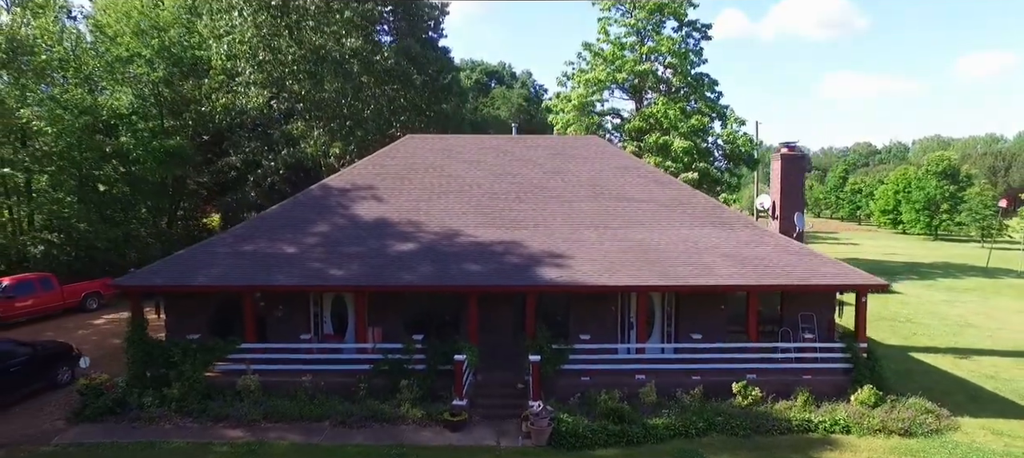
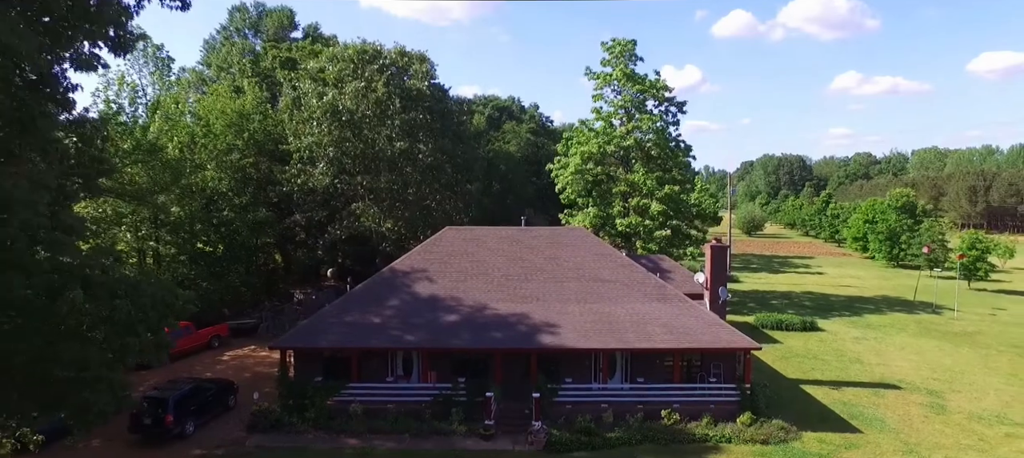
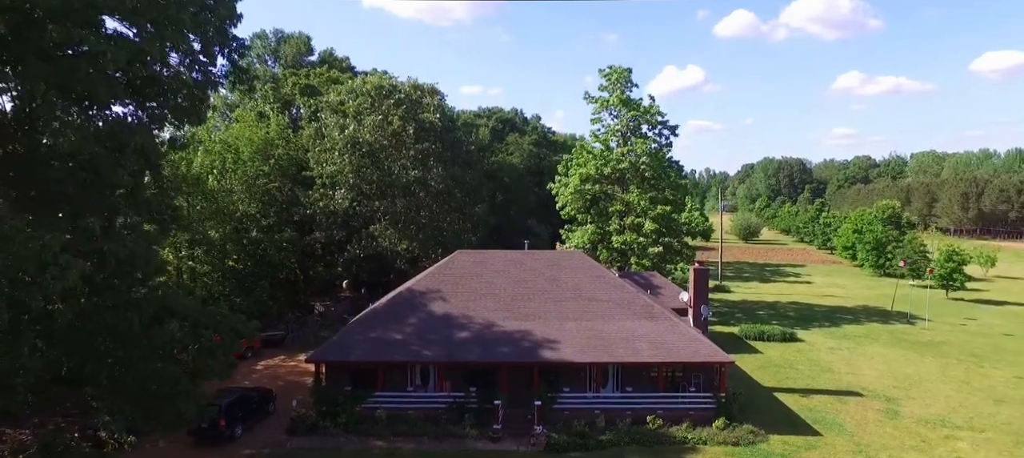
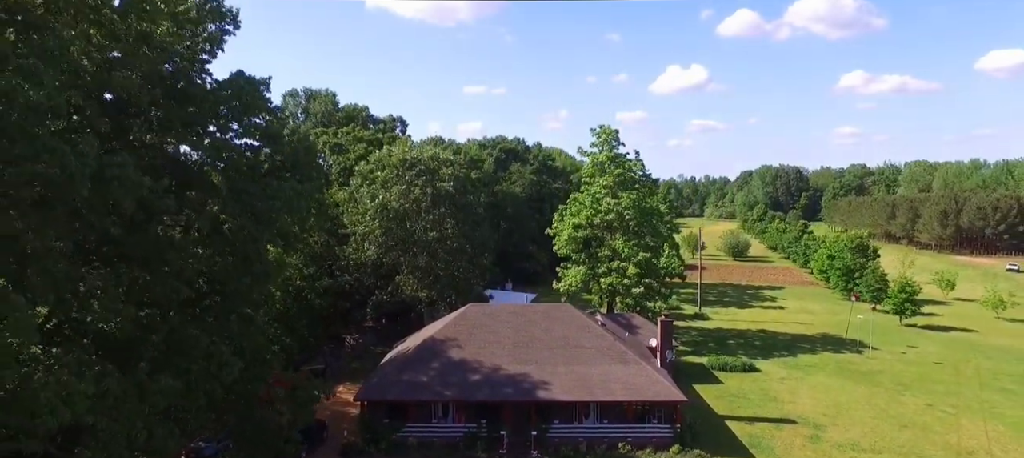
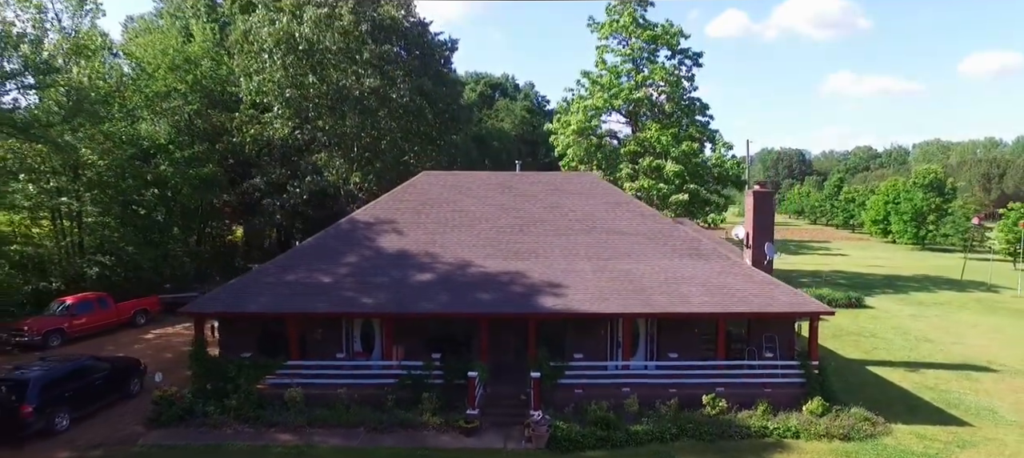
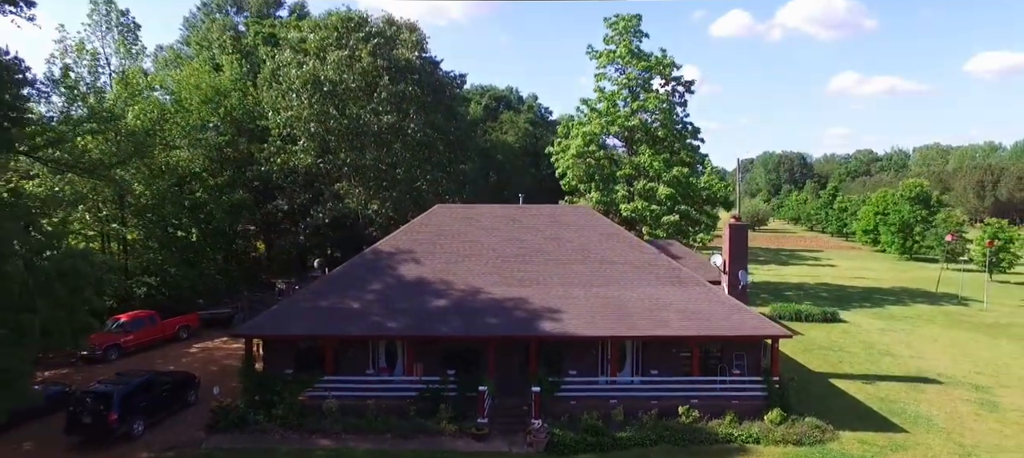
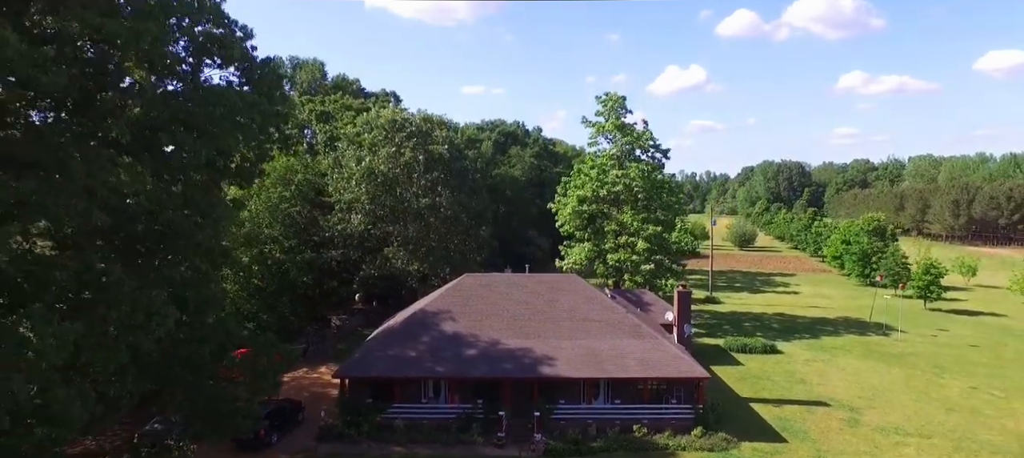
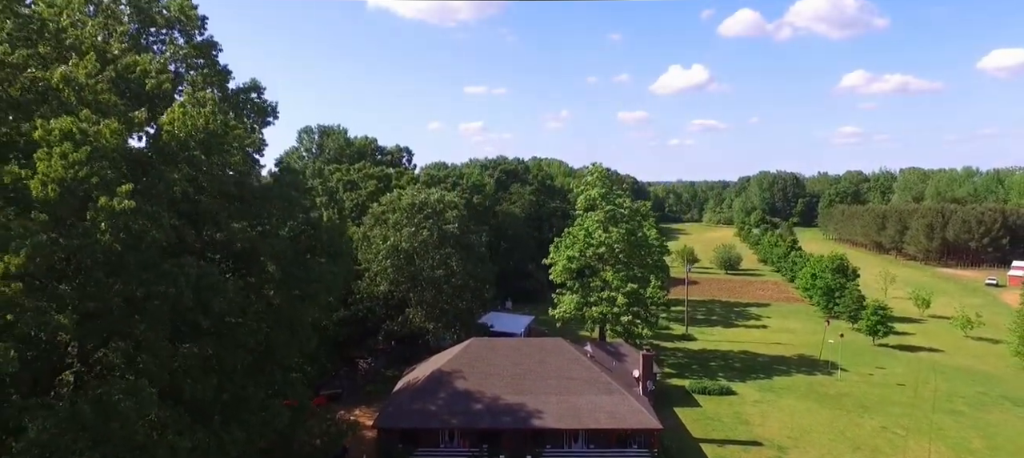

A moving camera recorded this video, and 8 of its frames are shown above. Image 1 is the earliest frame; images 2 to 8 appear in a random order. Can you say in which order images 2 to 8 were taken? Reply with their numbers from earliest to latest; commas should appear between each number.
5, 6, 2, 3, 7, 4, 8
